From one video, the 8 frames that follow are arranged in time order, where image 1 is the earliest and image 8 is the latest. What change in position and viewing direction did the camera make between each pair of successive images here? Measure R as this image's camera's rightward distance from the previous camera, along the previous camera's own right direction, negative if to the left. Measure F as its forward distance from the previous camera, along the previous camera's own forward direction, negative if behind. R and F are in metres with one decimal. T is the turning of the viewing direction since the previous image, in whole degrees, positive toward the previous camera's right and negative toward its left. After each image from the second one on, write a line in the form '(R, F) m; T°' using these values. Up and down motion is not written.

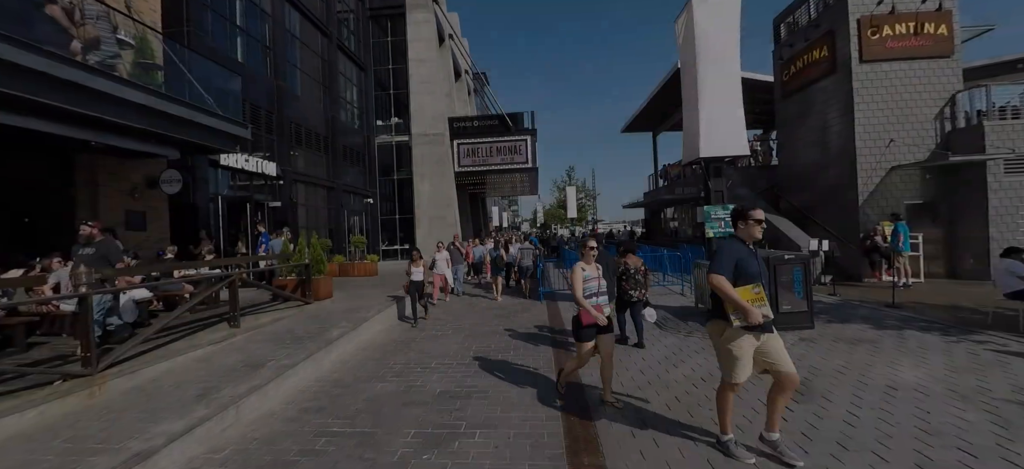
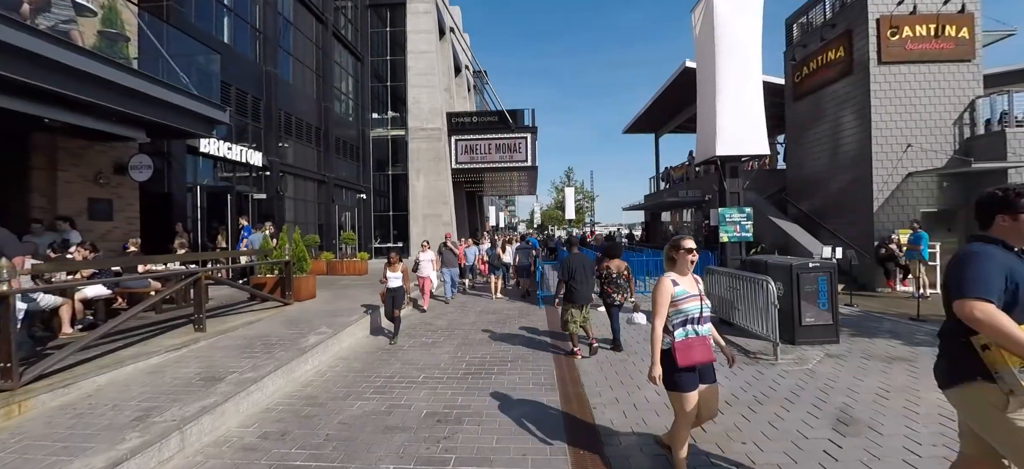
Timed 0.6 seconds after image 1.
(-0.1, +0.7) m; +1°
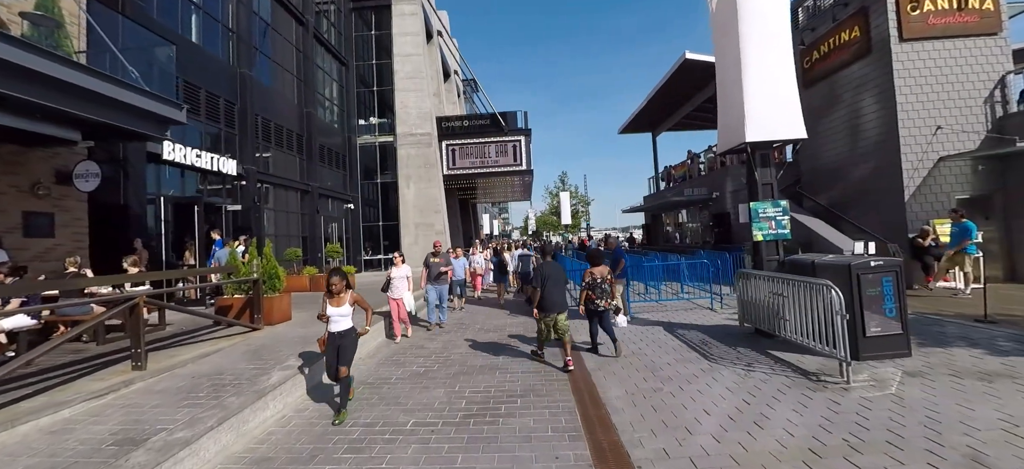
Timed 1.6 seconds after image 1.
(-0.1, +1.1) m; +1°
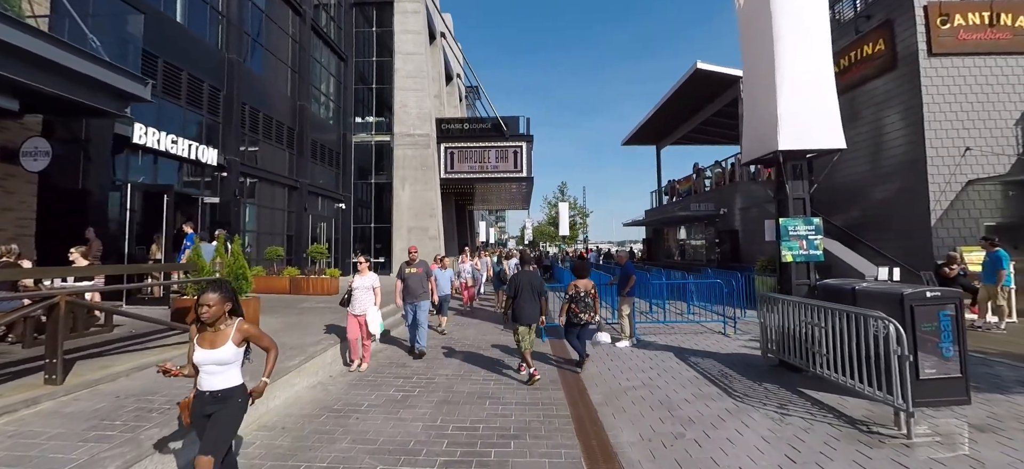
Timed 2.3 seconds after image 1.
(-0.1, +0.8) m; +1°
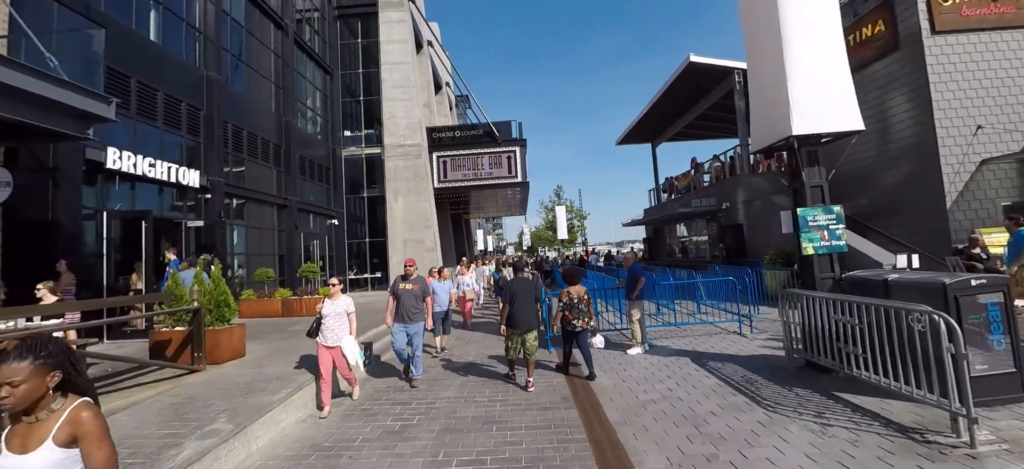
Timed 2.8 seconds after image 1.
(0.0, +0.4) m; 0°
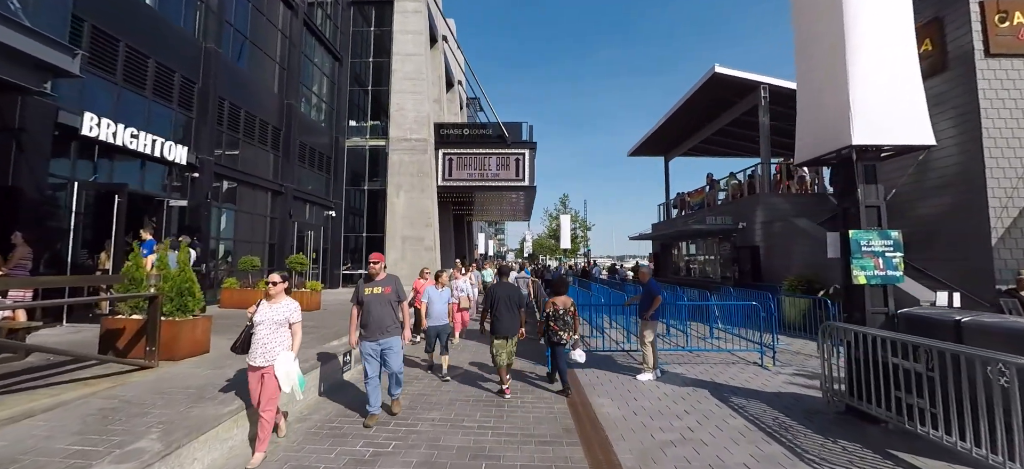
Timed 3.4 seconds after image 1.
(-0.1, +0.7) m; 0°
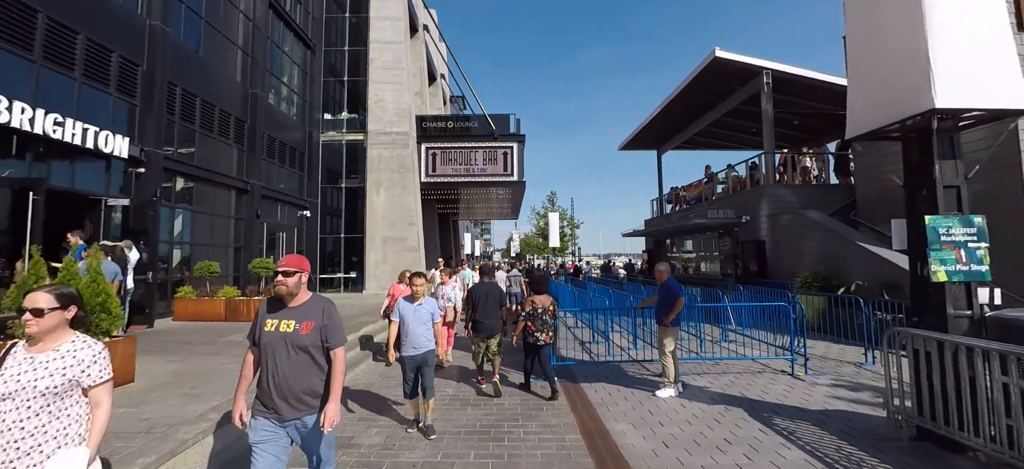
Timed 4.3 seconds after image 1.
(-0.2, +1.0) m; +2°
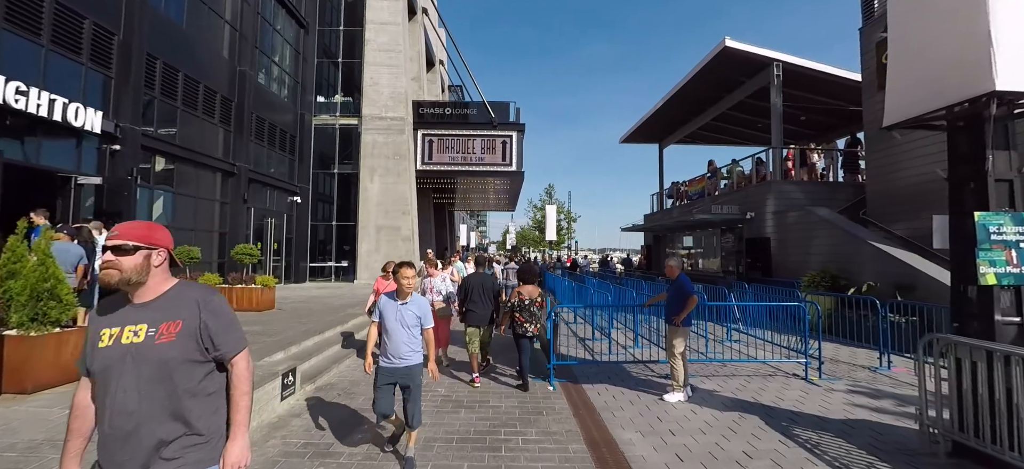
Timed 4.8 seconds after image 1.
(-0.1, +0.5) m; +1°
